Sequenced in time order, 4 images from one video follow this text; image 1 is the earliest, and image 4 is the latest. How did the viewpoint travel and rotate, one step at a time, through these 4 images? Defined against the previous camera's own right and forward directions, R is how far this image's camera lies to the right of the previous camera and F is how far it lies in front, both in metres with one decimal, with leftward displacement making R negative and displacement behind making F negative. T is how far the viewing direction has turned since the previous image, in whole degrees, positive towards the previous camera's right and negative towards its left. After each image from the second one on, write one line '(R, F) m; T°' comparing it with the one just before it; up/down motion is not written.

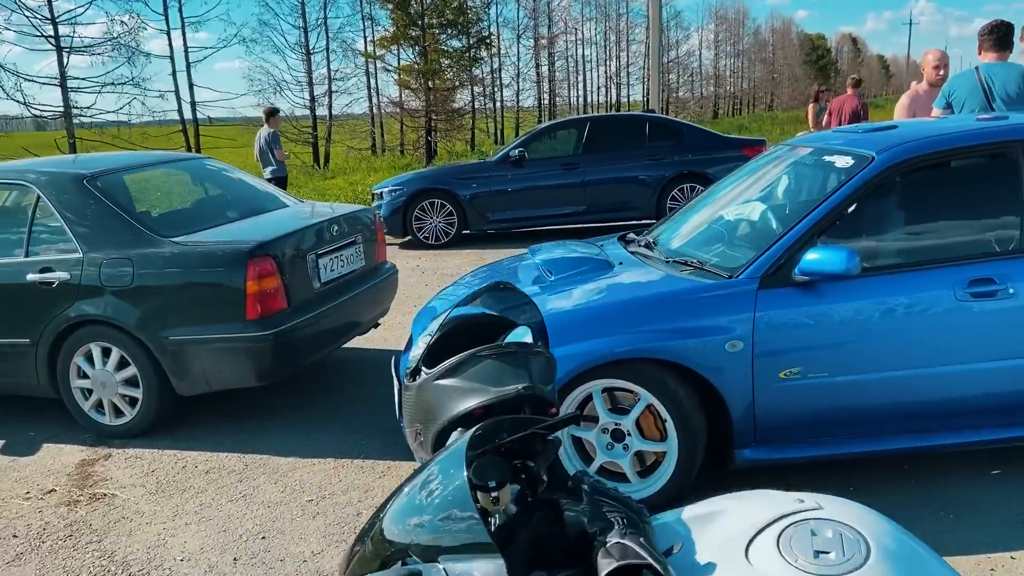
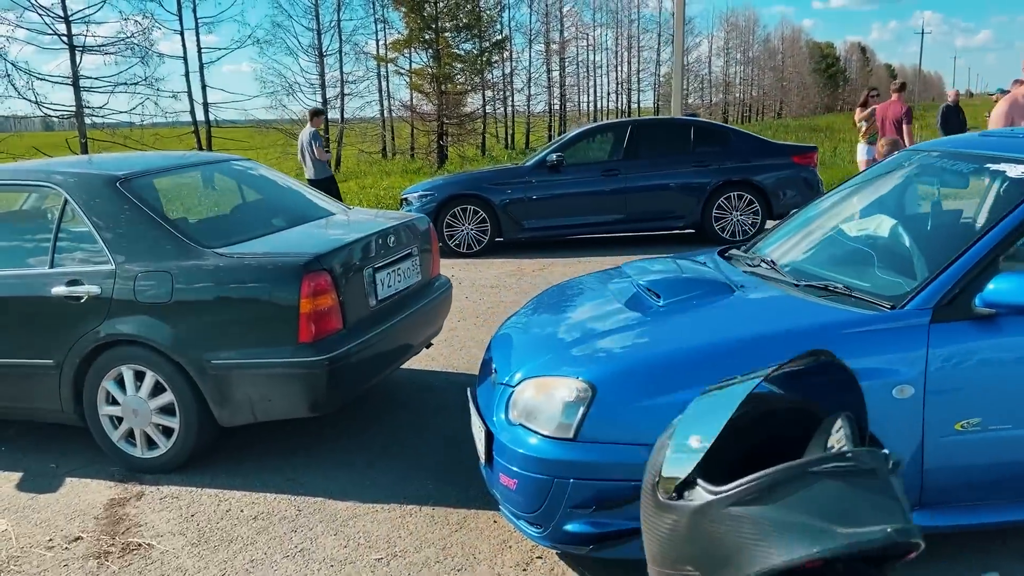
(-0.4, +0.5) m; 0°
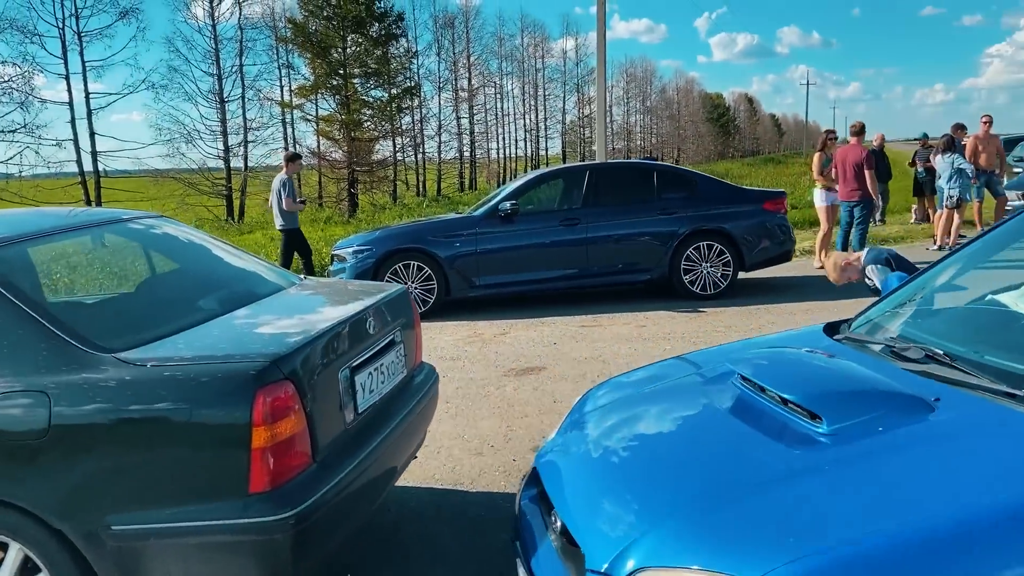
(-0.4, +1.2) m; +6°
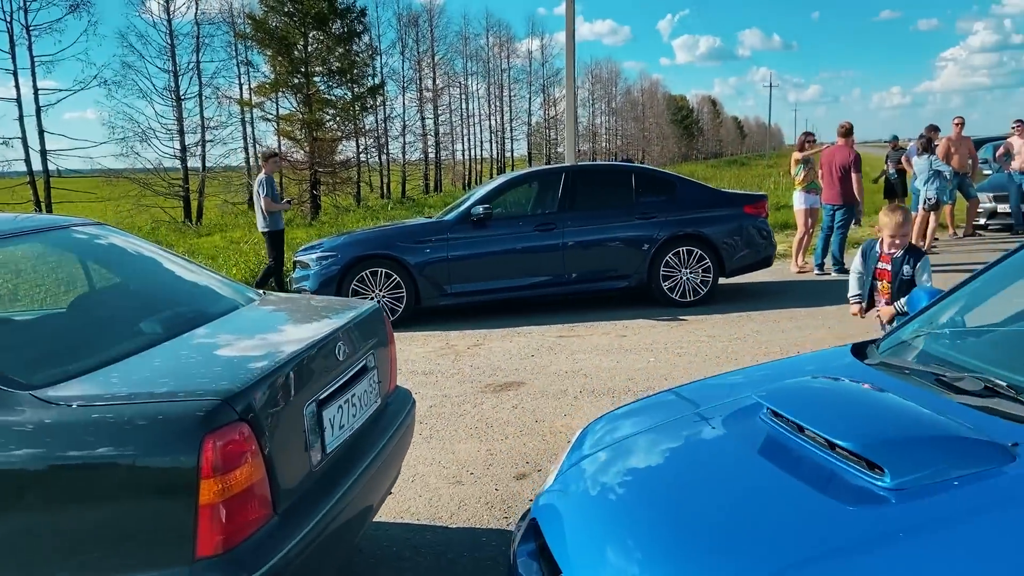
(-0.1, +0.4) m; +2°
